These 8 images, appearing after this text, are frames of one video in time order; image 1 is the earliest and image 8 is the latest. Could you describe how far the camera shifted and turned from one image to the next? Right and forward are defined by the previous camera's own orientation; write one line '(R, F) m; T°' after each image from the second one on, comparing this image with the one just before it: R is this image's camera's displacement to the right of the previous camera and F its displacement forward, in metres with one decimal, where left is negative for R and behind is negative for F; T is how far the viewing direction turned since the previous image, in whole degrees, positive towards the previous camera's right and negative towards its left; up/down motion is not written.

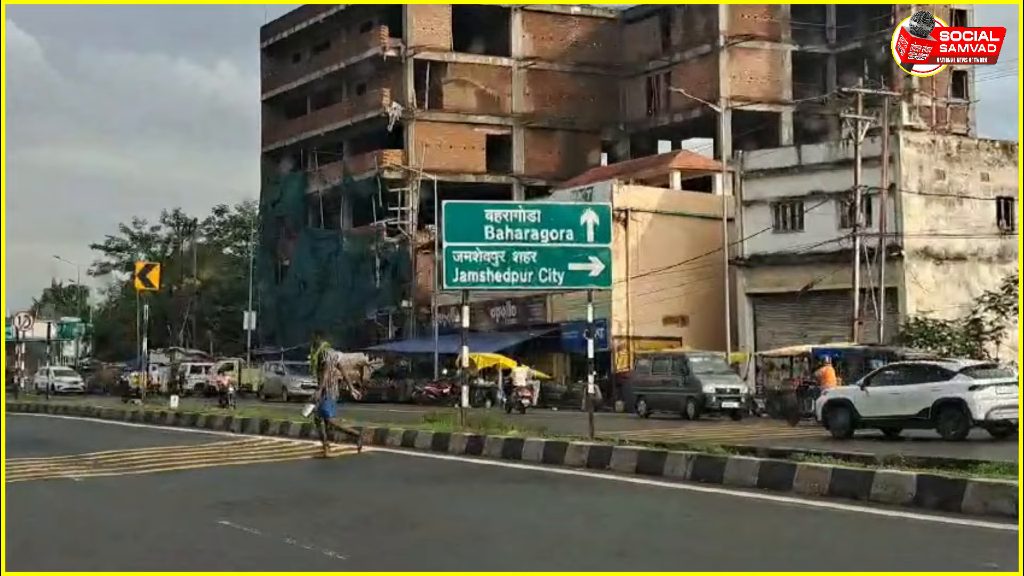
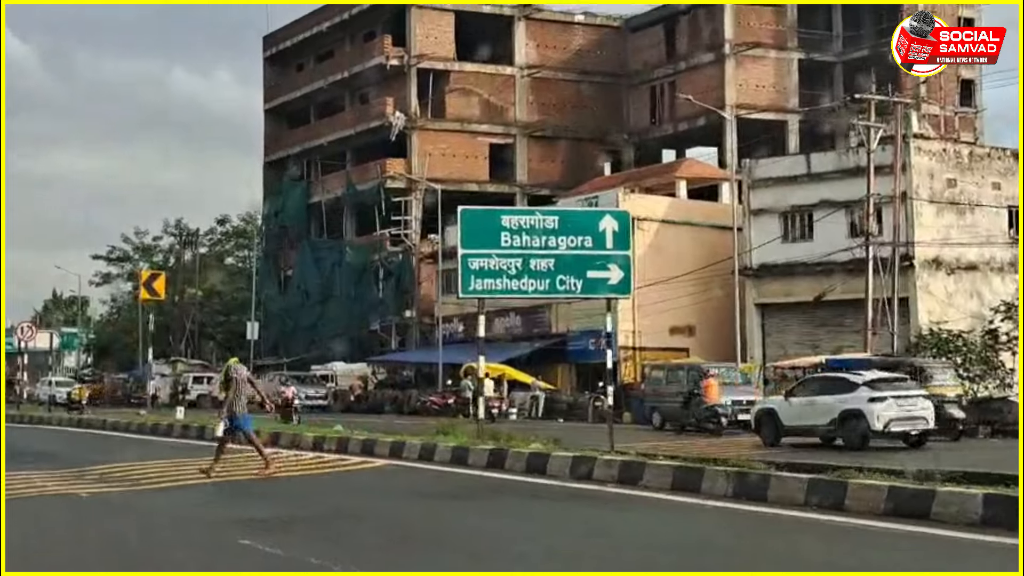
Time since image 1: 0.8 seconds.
(-0.2, +0.4) m; 0°
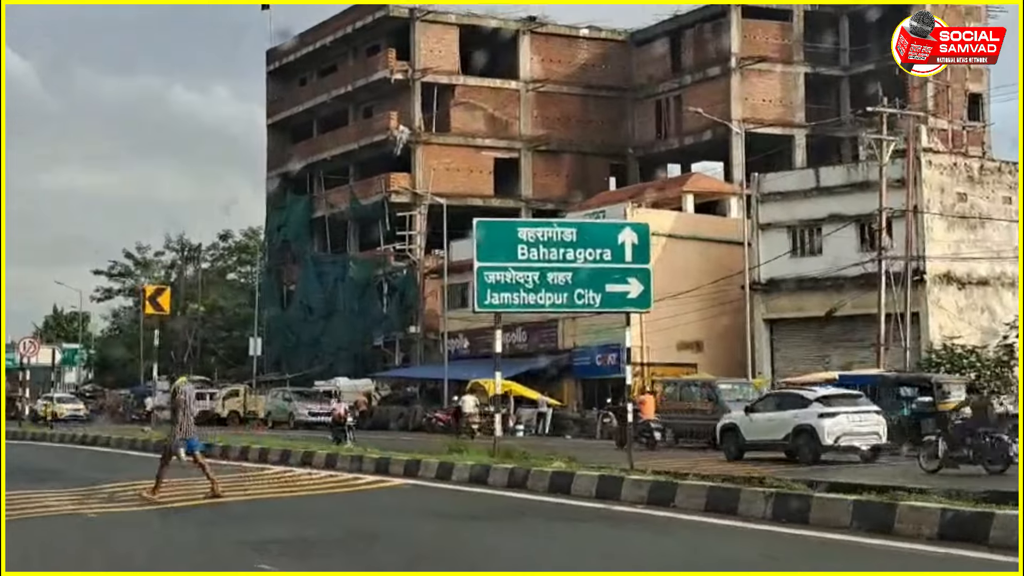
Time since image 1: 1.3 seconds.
(-0.2, +0.4) m; 0°
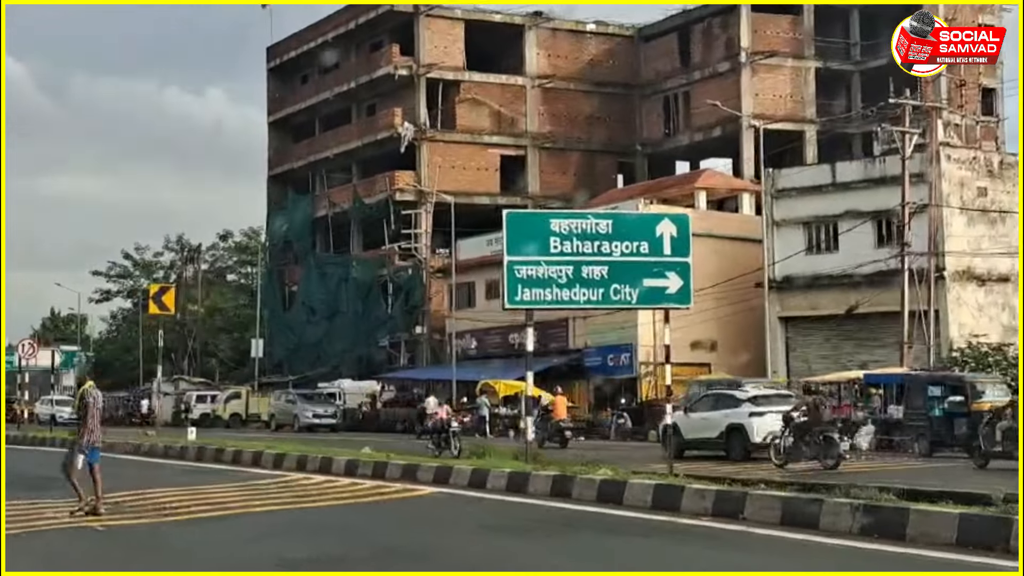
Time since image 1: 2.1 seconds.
(-0.4, +0.9) m; 0°
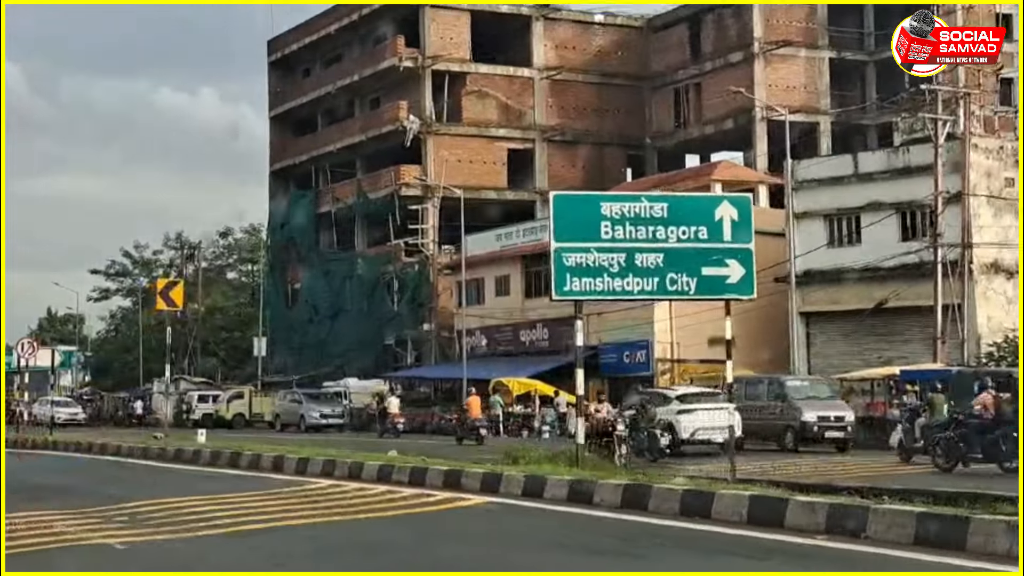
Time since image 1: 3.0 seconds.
(-0.5, +1.1) m; 0°
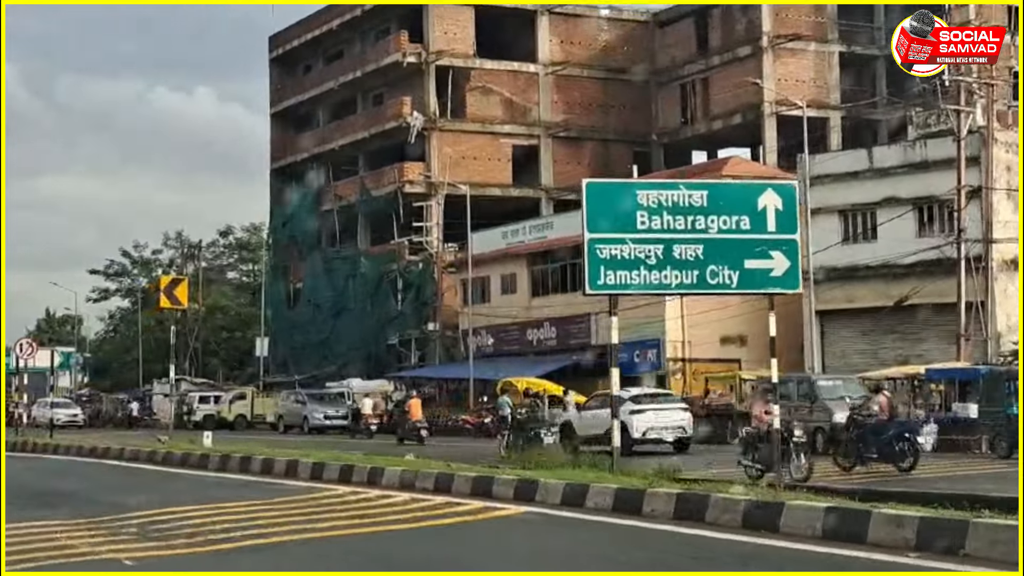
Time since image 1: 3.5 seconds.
(-0.3, +0.8) m; 0°
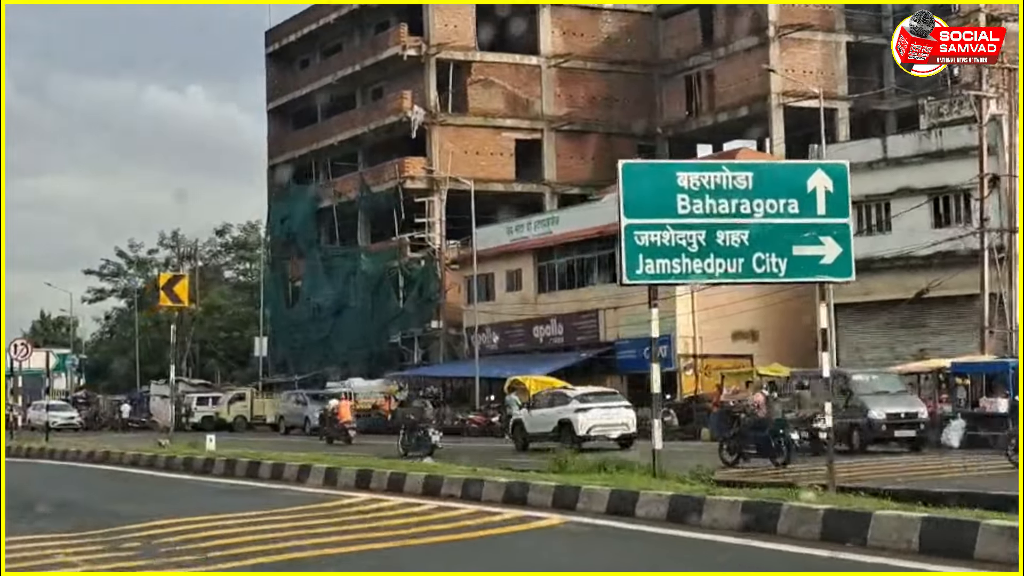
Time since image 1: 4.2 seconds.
(-0.3, +0.9) m; 0°
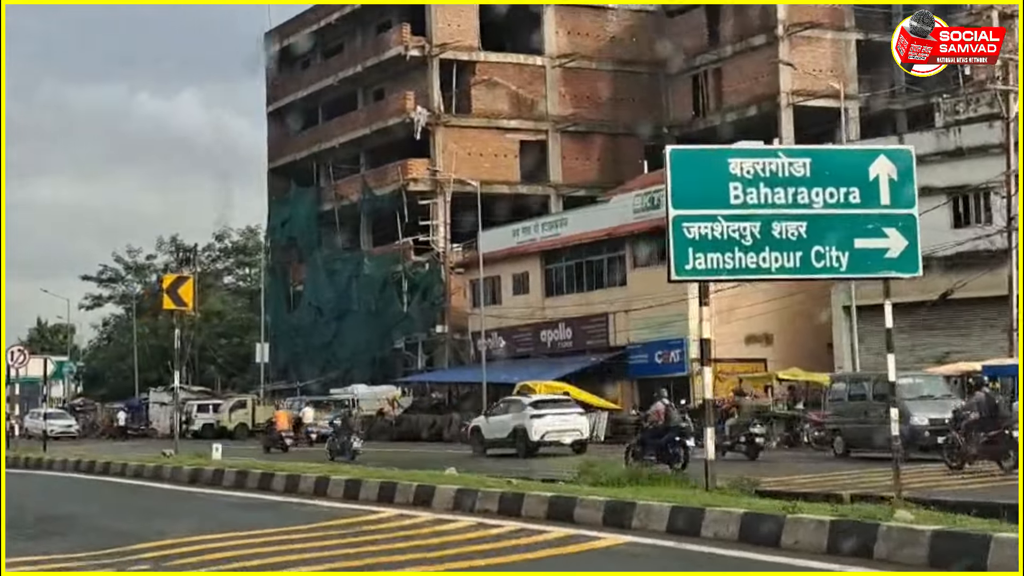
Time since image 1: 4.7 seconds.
(-0.3, +0.9) m; 0°
